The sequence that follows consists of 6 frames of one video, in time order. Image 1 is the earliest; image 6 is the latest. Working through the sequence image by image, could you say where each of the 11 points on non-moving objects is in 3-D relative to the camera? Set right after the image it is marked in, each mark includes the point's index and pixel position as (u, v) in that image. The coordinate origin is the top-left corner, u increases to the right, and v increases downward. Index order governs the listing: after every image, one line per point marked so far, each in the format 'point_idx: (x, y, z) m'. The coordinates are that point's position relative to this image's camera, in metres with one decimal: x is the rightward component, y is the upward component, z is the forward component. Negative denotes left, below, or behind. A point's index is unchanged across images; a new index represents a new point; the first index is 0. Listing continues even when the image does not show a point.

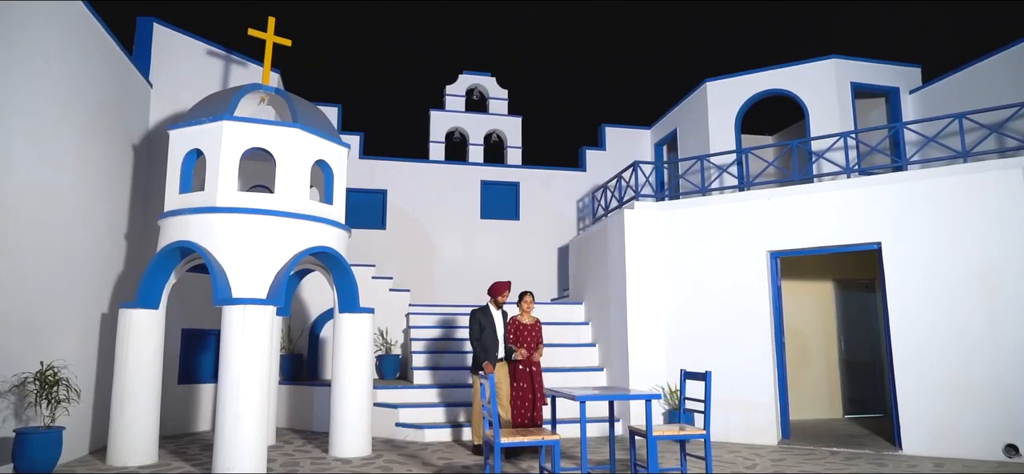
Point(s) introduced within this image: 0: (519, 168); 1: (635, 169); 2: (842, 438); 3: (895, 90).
0: (+0.1, +1.2, +12.1) m
1: (+1.6, +0.9, +9.0) m
2: (+3.8, -2.3, +8.0) m
3: (+5.4, +2.1, +9.9) m
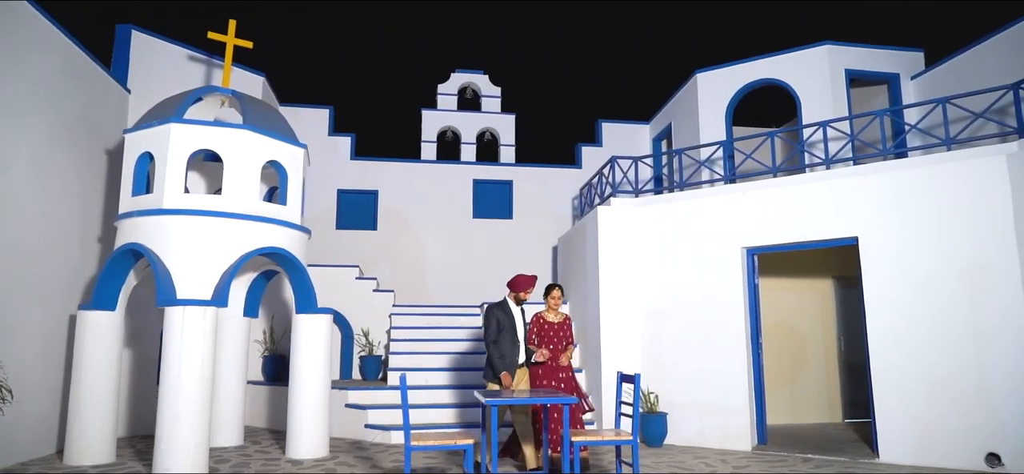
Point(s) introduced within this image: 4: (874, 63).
0: (0.0, +1.2, +11.9) m
1: (+1.3, +0.9, +8.8) m
2: (+3.4, -2.2, +7.6) m
3: (+5.1, +2.1, +9.4) m
4: (+4.8, +2.3, +9.3) m
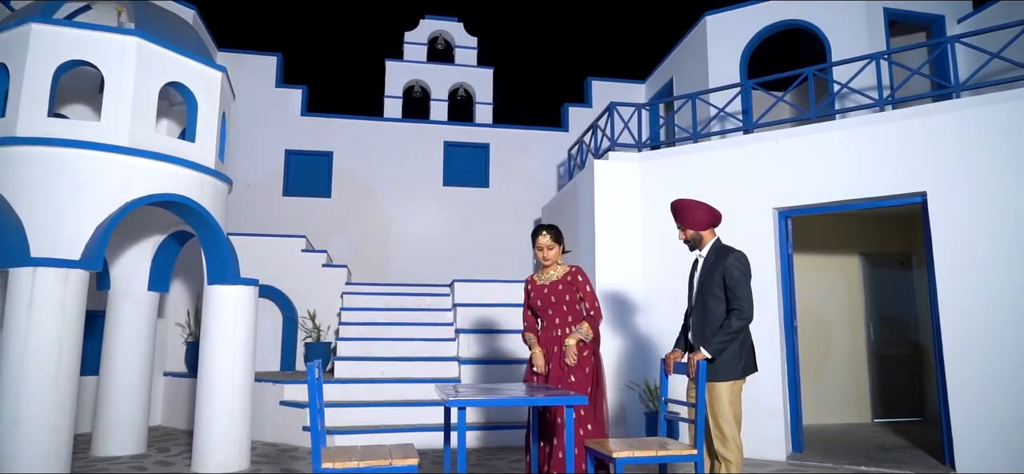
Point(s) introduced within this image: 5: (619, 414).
0: (-0.3, +1.6, +10.4) m
1: (+1.0, +1.3, +7.3) m
2: (+3.2, -1.9, +6.2) m
3: (+4.9, +2.5, +8.0) m
4: (+4.6, +2.7, +8.0) m
5: (+1.0, -1.6, +6.5) m
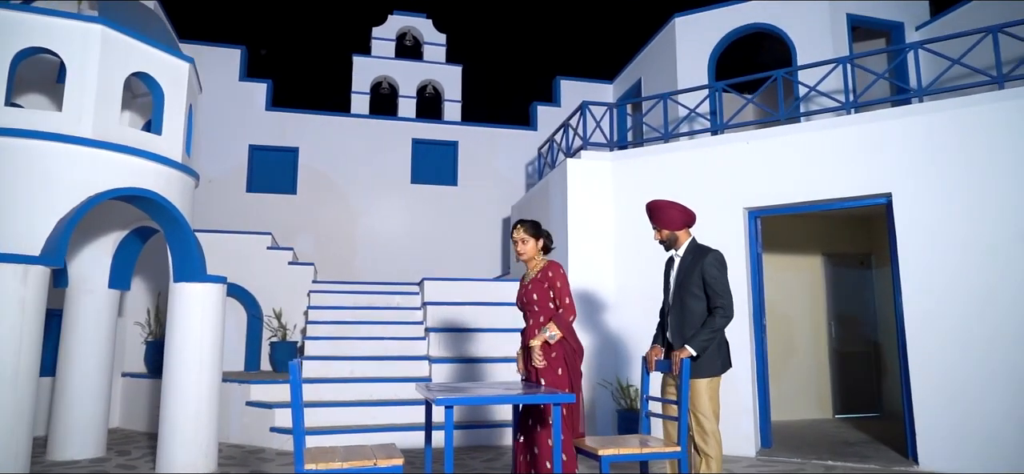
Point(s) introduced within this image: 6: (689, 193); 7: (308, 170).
0: (-0.8, +1.6, +10.3) m
1: (+0.7, +1.3, +7.3) m
2: (+2.9, -1.9, +6.3) m
3: (+4.5, +2.5, +8.2) m
4: (+4.2, +2.7, +8.2) m
5: (+0.7, -1.6, +6.5) m
6: (+1.6, +0.4, +6.4) m
7: (-2.8, +0.9, +9.8) m
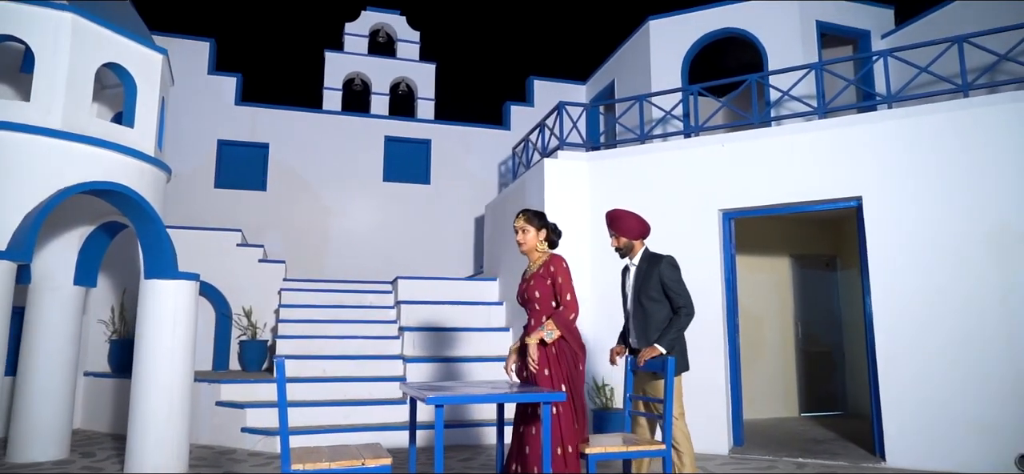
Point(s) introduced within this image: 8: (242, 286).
0: (-1.2, +1.7, +10.3) m
1: (+0.5, +1.3, +7.3) m
2: (+2.7, -1.9, +6.5) m
3: (+4.3, +2.4, +8.5) m
4: (+4.0, +2.6, +8.4) m
5: (+0.5, -1.6, +6.6) m
6: (+1.4, +0.4, +6.5) m
7: (-3.2, +1.0, +9.6) m
8: (-3.1, -0.6, +8.0) m
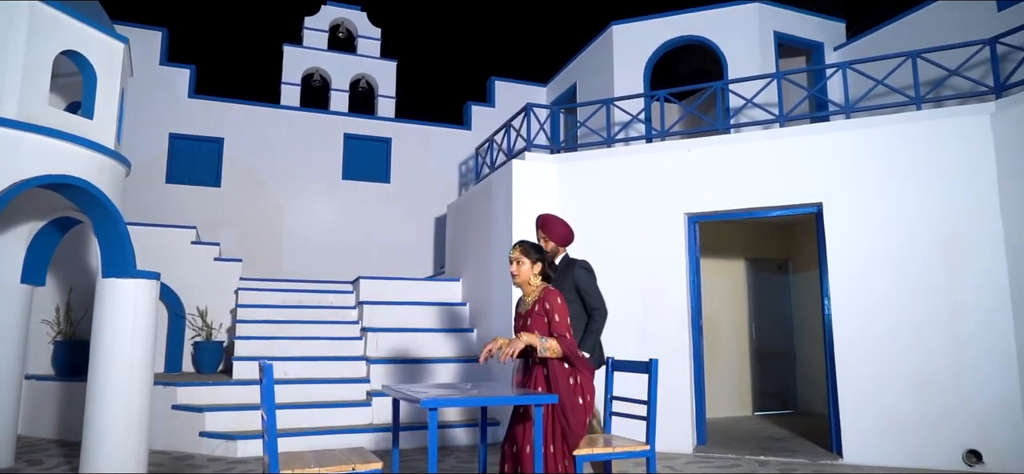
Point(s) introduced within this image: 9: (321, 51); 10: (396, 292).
0: (-1.7, +1.7, +10.2) m
1: (+0.2, +1.3, +7.4) m
2: (+2.4, -1.9, +6.7) m
3: (+3.8, +2.4, +8.8) m
4: (+3.6, +2.6, +8.7) m
5: (+0.2, -1.6, +6.6) m
6: (+1.1, +0.4, +6.6) m
7: (-3.7, +1.0, +9.3) m
8: (-3.5, -0.5, +7.7) m
9: (-2.7, +2.6, +9.9) m
10: (-1.3, -0.6, +8.1) m
